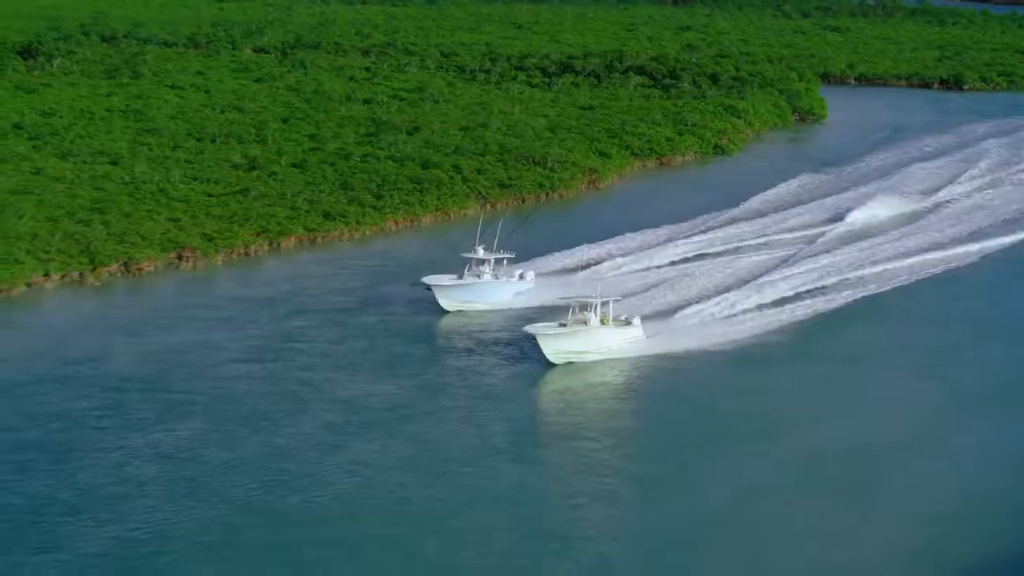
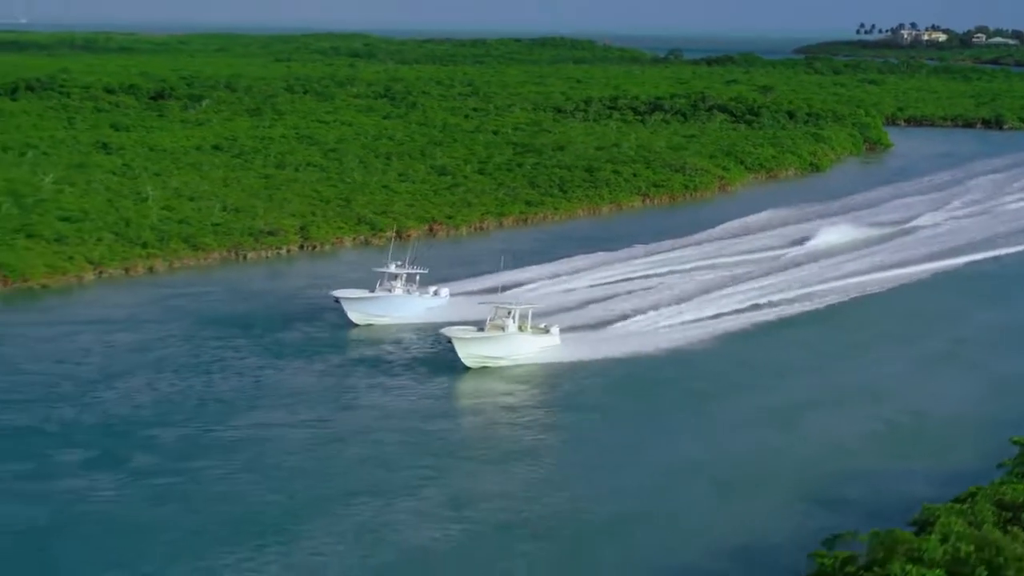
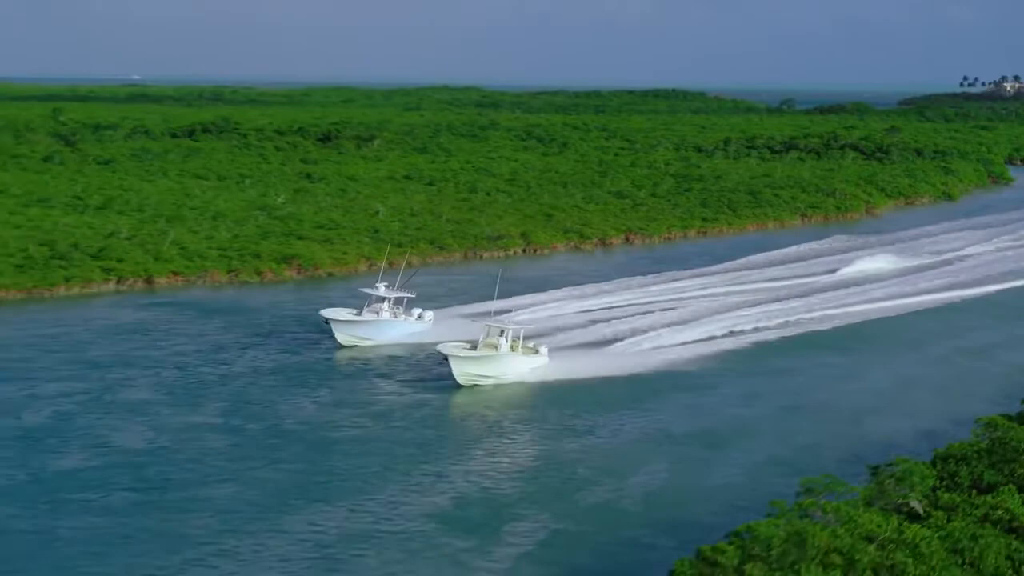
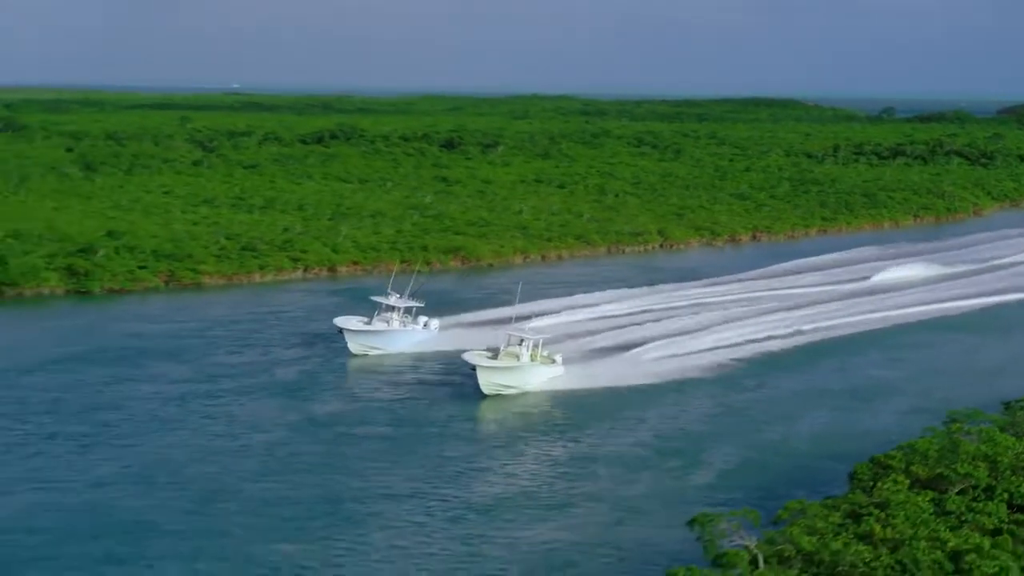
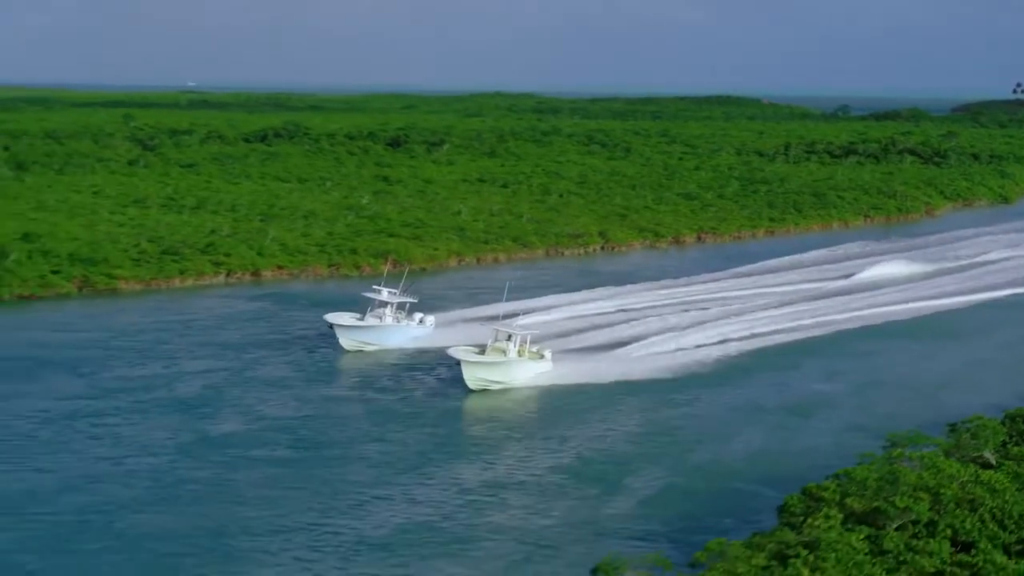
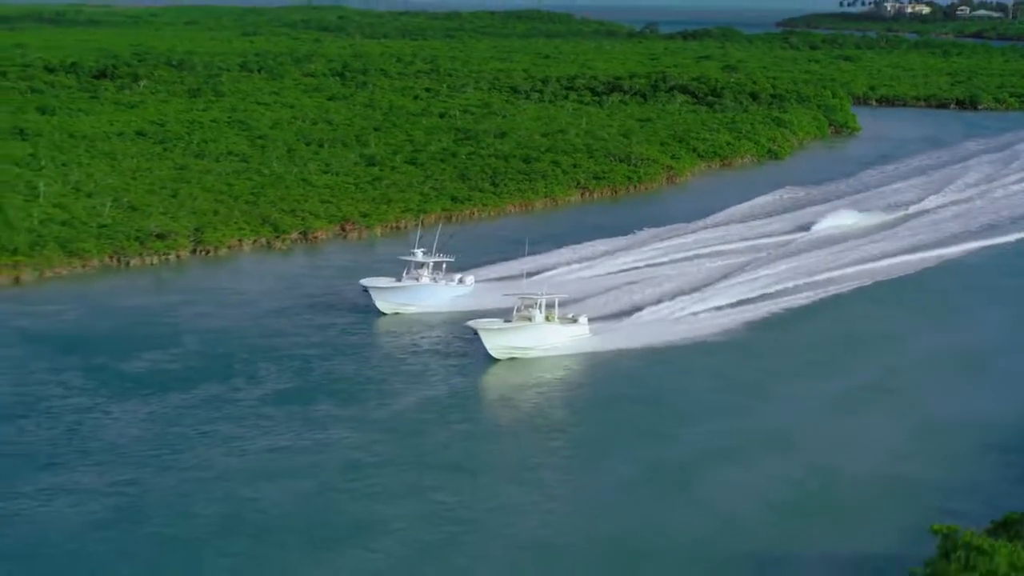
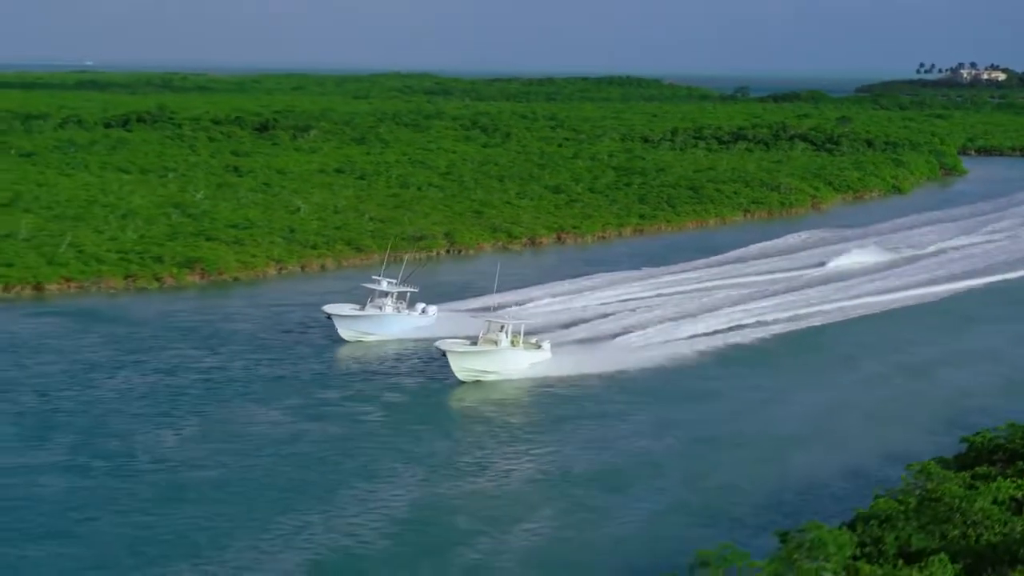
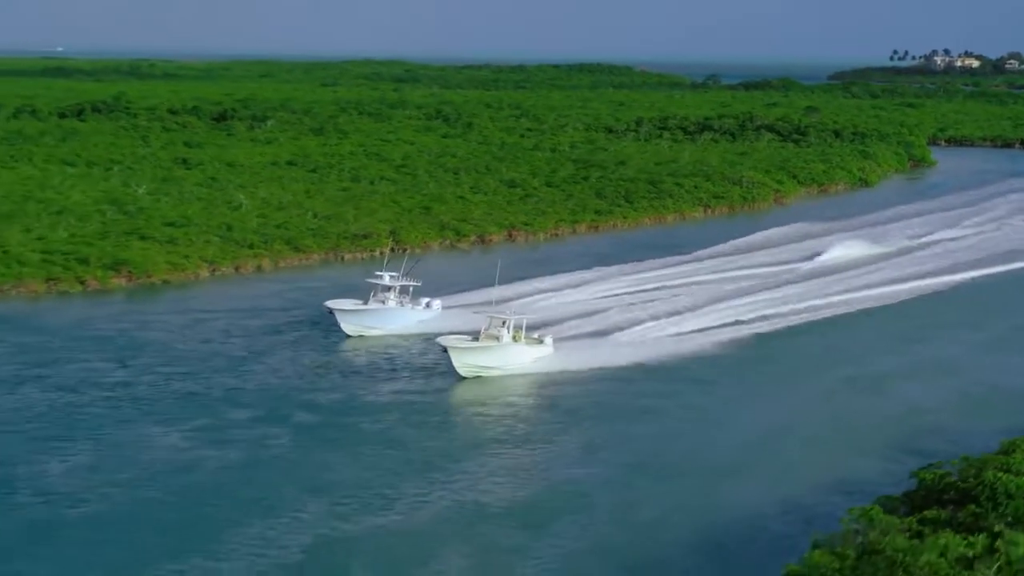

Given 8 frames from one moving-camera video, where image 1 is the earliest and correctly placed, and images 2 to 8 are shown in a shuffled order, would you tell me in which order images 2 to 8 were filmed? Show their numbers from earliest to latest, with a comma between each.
6, 2, 8, 7, 3, 5, 4
